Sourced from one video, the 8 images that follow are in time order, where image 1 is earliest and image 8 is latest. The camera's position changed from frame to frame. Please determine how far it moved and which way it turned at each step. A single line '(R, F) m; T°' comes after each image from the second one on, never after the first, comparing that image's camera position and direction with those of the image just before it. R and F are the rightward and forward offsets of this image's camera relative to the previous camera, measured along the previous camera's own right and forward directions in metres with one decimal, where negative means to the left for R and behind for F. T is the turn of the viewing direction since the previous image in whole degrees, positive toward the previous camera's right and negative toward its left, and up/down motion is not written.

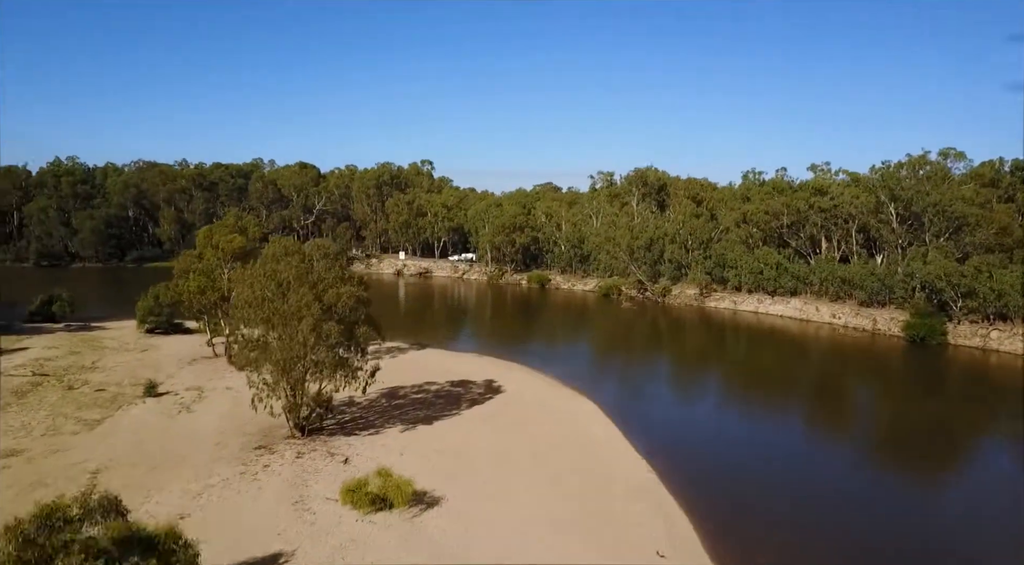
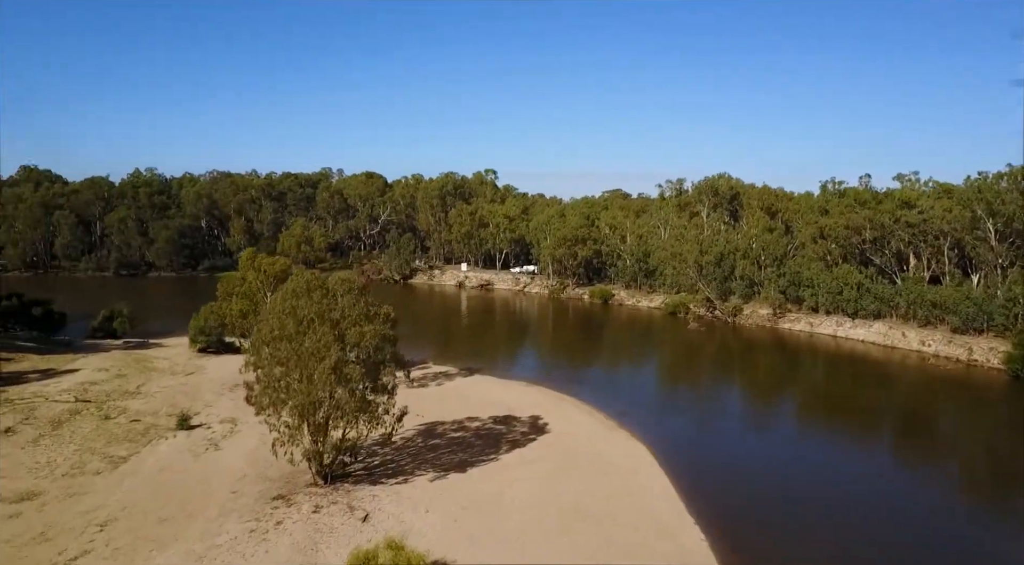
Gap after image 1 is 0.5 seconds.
(+0.8, +1.8) m; -6°
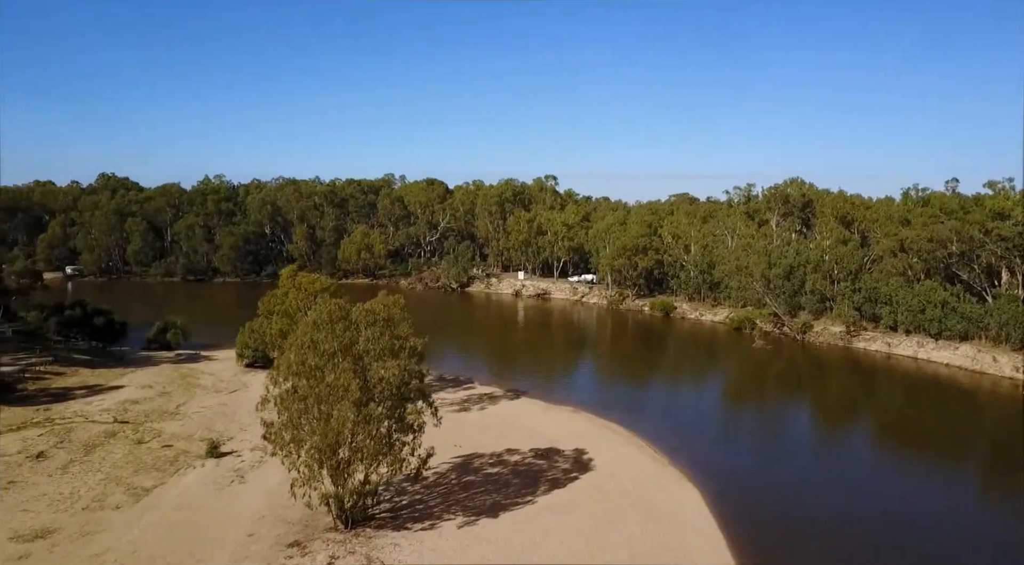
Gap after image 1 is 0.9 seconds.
(+0.7, +1.5) m; -5°
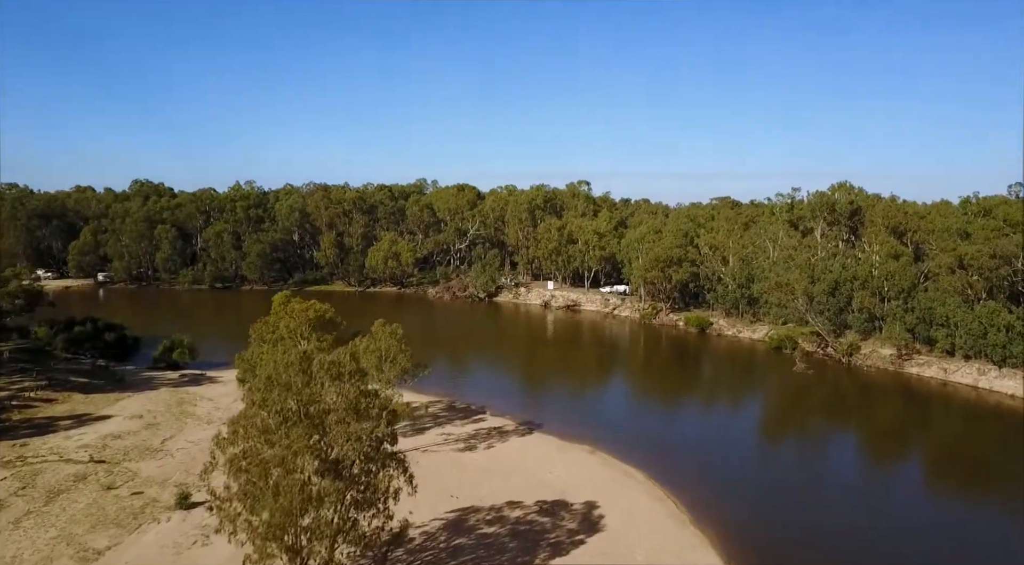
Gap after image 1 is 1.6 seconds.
(+1.1, +2.5) m; -3°
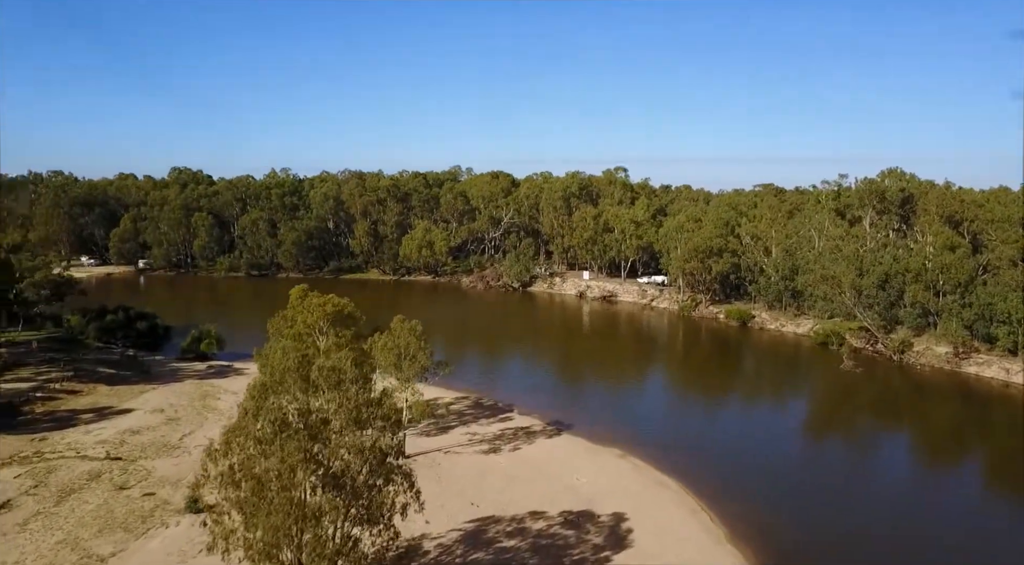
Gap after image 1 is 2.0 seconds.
(+0.4, +1.3) m; -3°
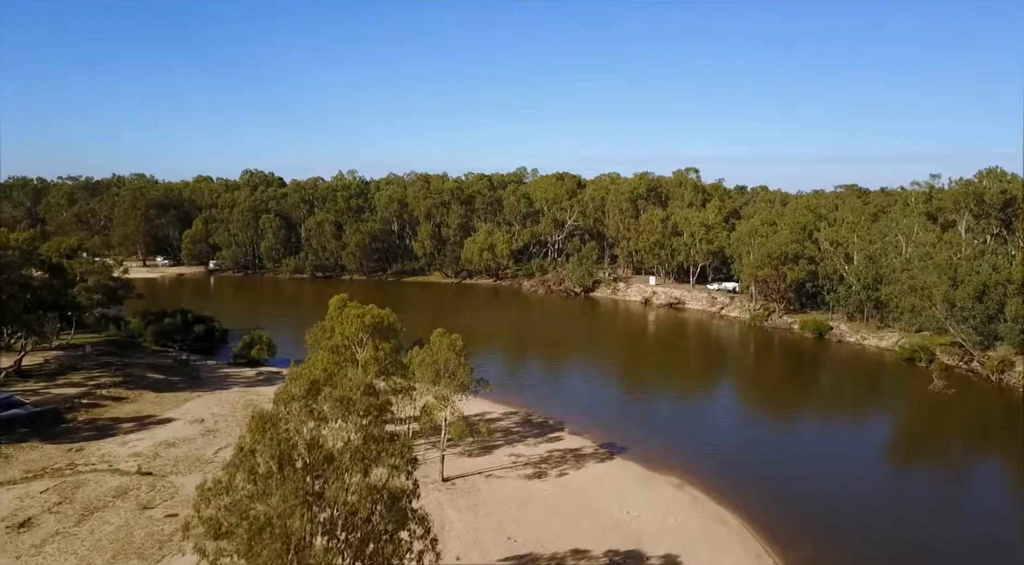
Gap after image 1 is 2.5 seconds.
(+0.7, +1.9) m; -5°
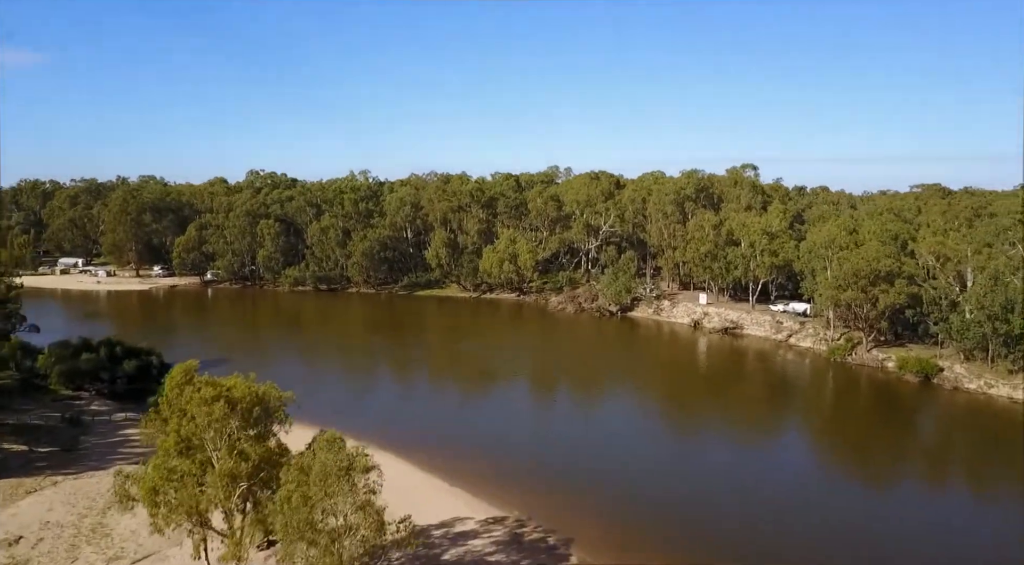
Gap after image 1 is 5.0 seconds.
(+1.7, +10.1) m; -4°
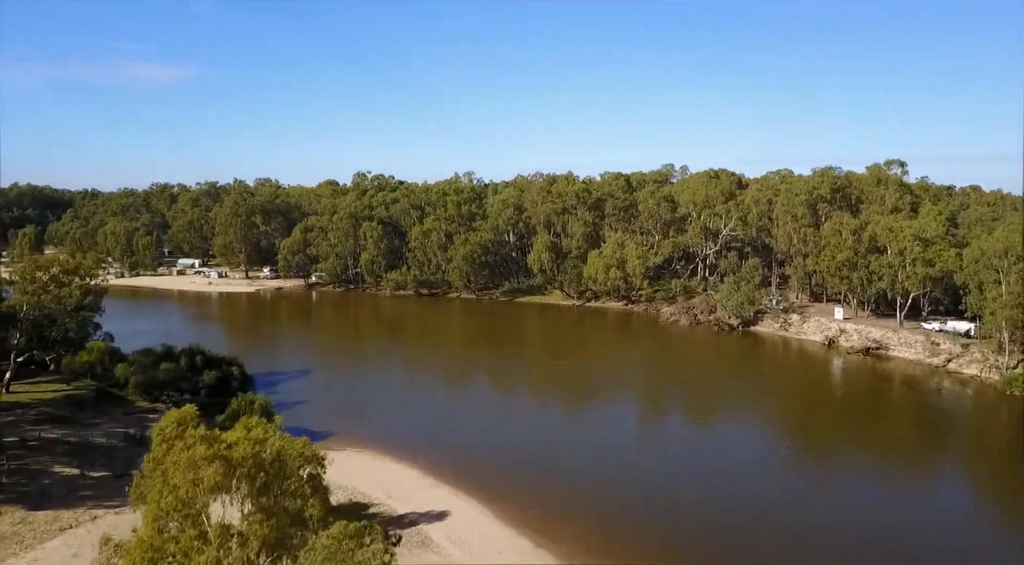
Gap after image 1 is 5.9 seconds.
(+0.3, +4.2) m; -9°
